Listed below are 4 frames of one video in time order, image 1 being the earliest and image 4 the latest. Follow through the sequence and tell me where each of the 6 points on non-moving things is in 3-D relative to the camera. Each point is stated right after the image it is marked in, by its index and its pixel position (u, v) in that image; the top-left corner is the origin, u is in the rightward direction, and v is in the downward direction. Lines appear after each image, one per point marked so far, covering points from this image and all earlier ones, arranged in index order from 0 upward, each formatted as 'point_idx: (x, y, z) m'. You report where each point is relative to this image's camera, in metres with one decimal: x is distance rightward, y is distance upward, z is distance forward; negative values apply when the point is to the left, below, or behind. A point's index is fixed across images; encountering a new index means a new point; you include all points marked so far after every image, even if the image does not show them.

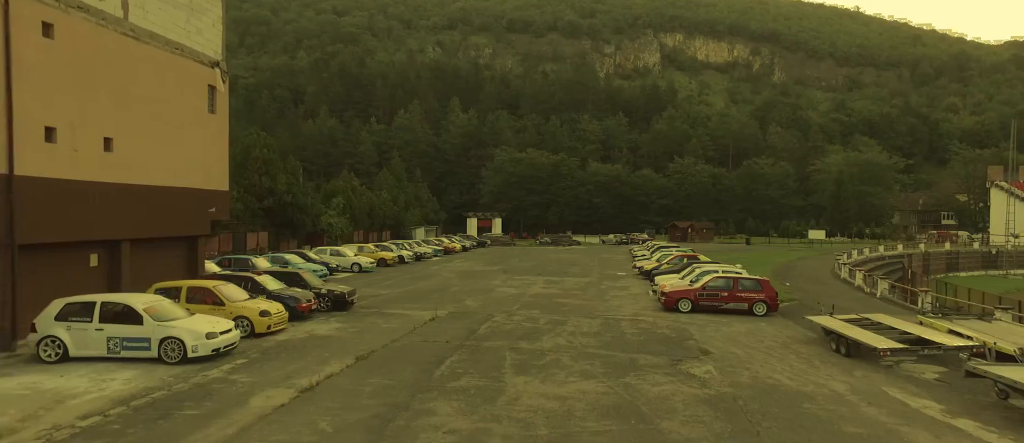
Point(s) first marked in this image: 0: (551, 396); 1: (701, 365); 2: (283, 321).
0: (+0.7, -3.1, +11.5) m
1: (+4.1, -3.1, +14.2) m
2: (-6.2, -2.7, +17.6) m
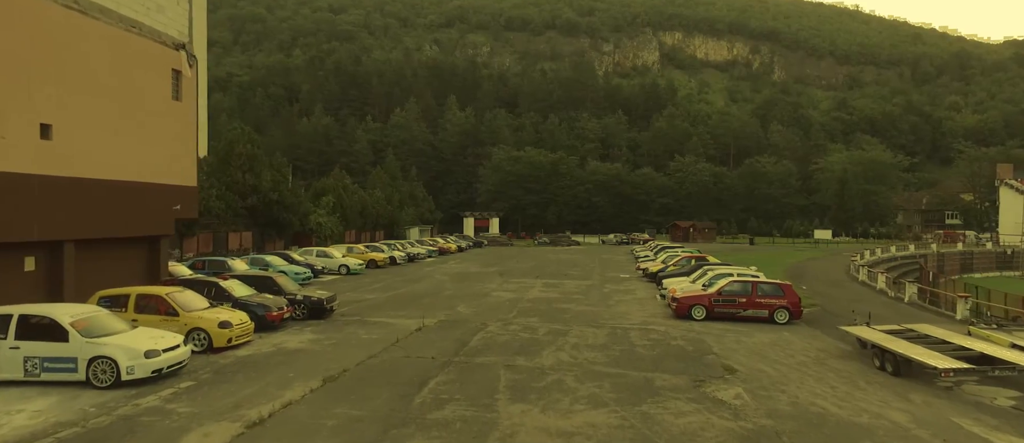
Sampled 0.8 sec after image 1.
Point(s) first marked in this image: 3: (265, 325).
0: (+0.6, -3.1, +9.4) m
1: (+4.0, -3.1, +12.1) m
2: (-6.3, -2.6, +15.4) m
3: (-6.5, -2.7, +17.2) m
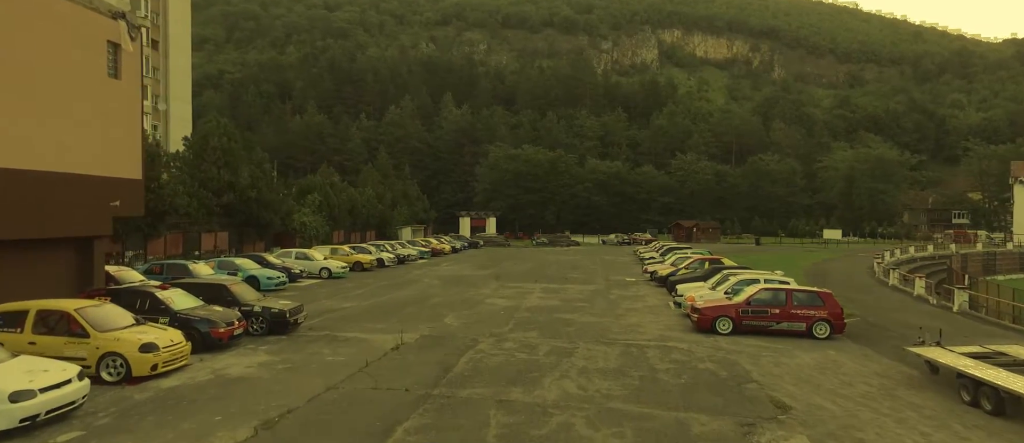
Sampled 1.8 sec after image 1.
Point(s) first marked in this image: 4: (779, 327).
0: (+0.5, -3.0, +6.6) m
1: (+3.9, -3.0, +9.2) m
2: (-6.4, -2.6, +12.5) m
3: (-6.6, -2.7, +14.3) m
4: (+7.1, -2.8, +17.5) m
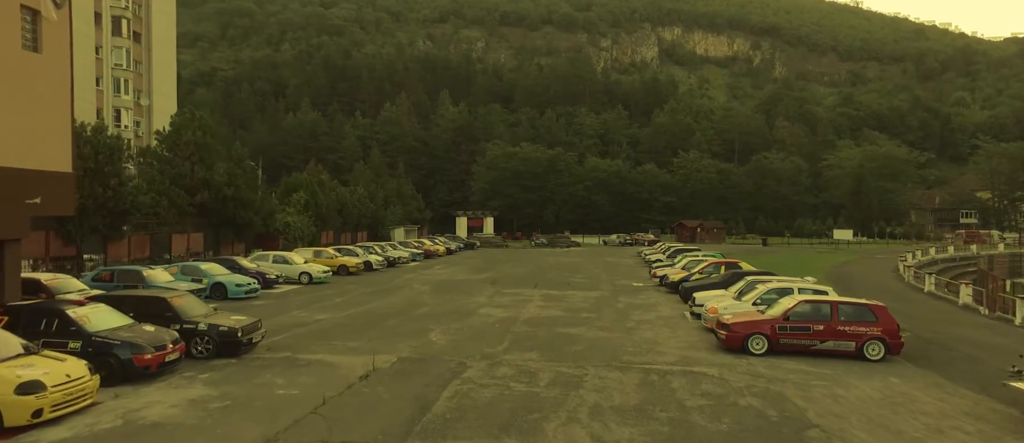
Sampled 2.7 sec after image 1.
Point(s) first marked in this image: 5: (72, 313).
0: (+0.4, -3.0, +3.8) m
1: (+3.8, -3.0, +6.5) m
2: (-6.5, -2.6, +9.8) m
3: (-6.7, -2.7, +11.6) m
4: (+7.0, -2.8, +14.8) m
5: (-8.0, -1.7, +12.0) m
